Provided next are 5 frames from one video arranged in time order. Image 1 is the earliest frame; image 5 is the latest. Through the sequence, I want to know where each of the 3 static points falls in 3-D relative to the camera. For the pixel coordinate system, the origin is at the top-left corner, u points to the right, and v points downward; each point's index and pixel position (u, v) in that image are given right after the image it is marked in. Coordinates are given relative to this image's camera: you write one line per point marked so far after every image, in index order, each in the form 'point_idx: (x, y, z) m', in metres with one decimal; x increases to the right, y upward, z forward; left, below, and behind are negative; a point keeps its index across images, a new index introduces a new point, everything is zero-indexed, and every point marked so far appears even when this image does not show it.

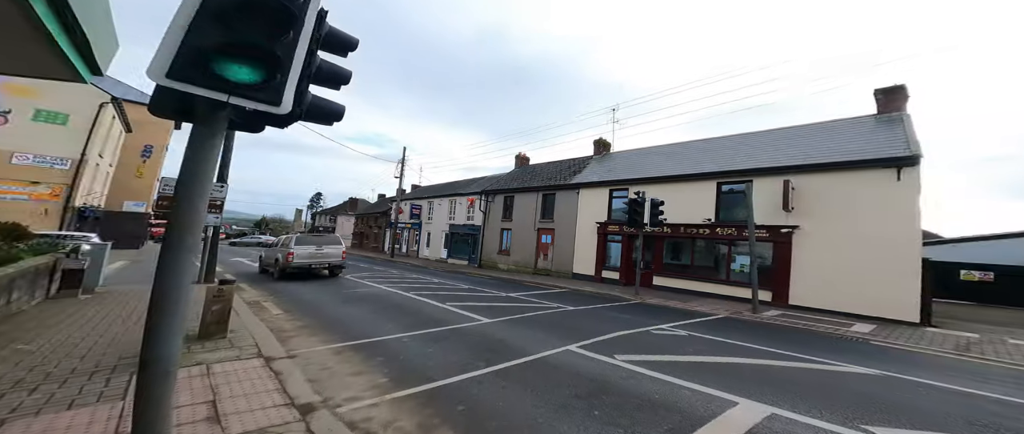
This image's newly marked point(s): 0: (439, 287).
0: (-2.0, -2.1, +10.8) m
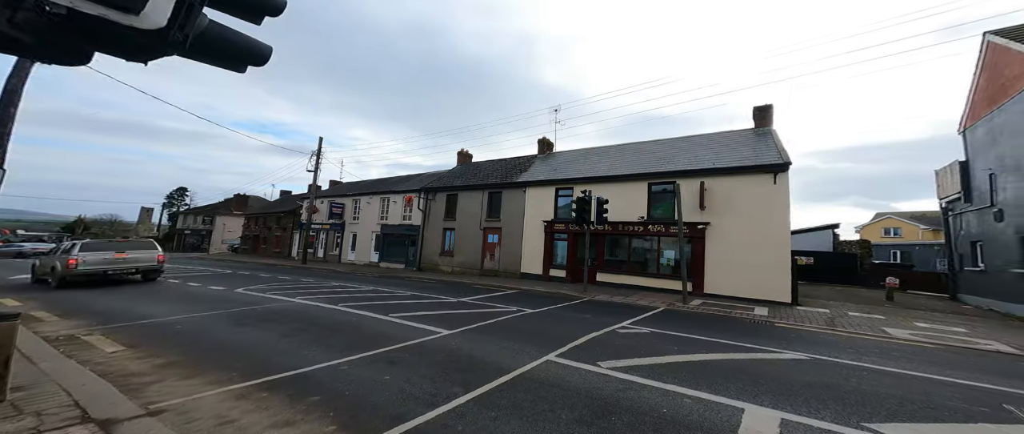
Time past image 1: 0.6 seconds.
0: (-3.5, -2.1, +9.9) m
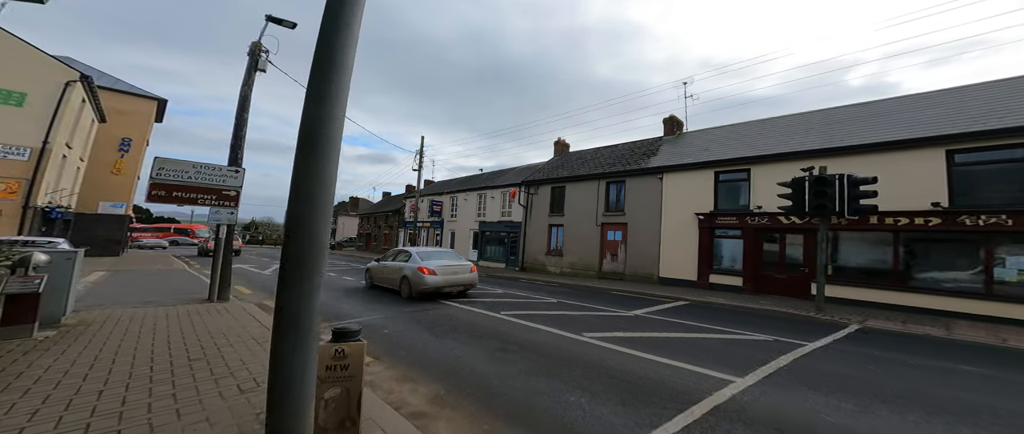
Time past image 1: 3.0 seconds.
0: (+0.6, -2.0, +8.6) m
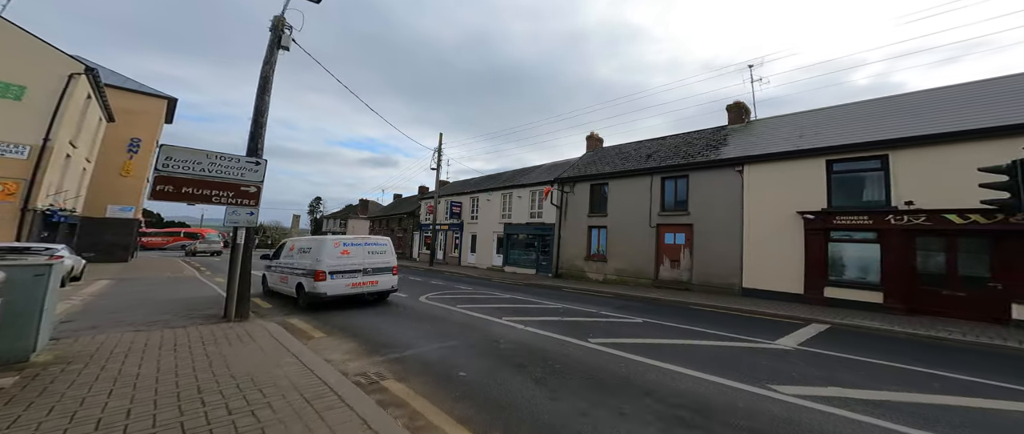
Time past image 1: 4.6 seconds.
0: (+2.4, -2.0, +6.8) m
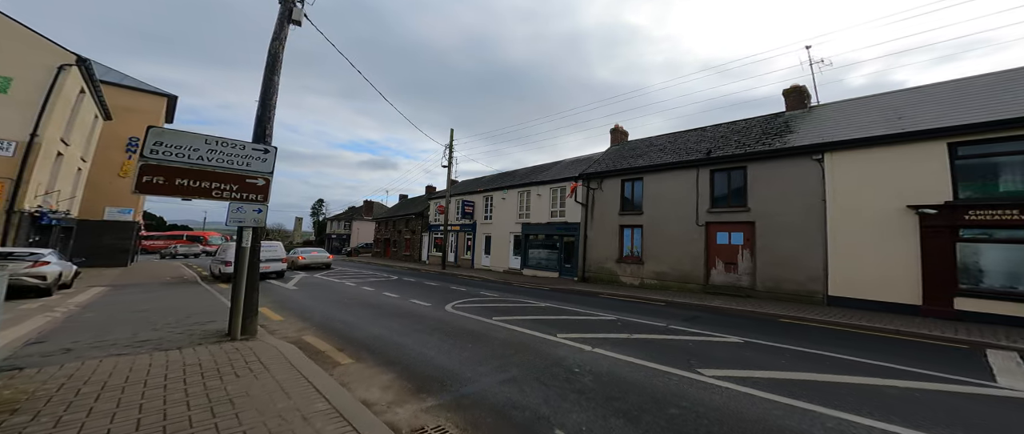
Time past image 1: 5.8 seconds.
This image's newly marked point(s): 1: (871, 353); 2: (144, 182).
0: (+3.7, -1.9, +5.2) m
1: (+5.3, -1.9, +5.4) m
2: (-6.4, +0.6, +6.3) m
